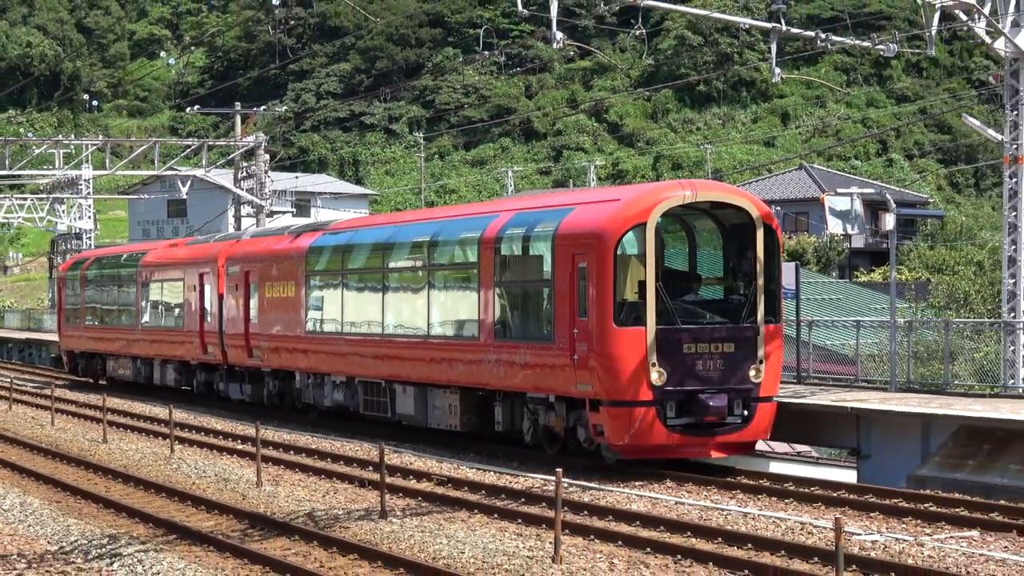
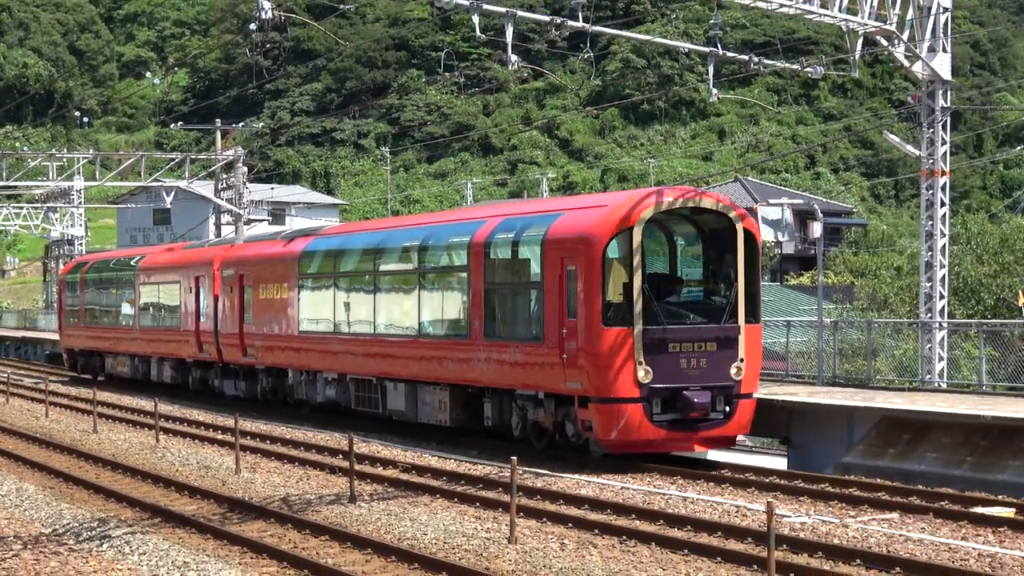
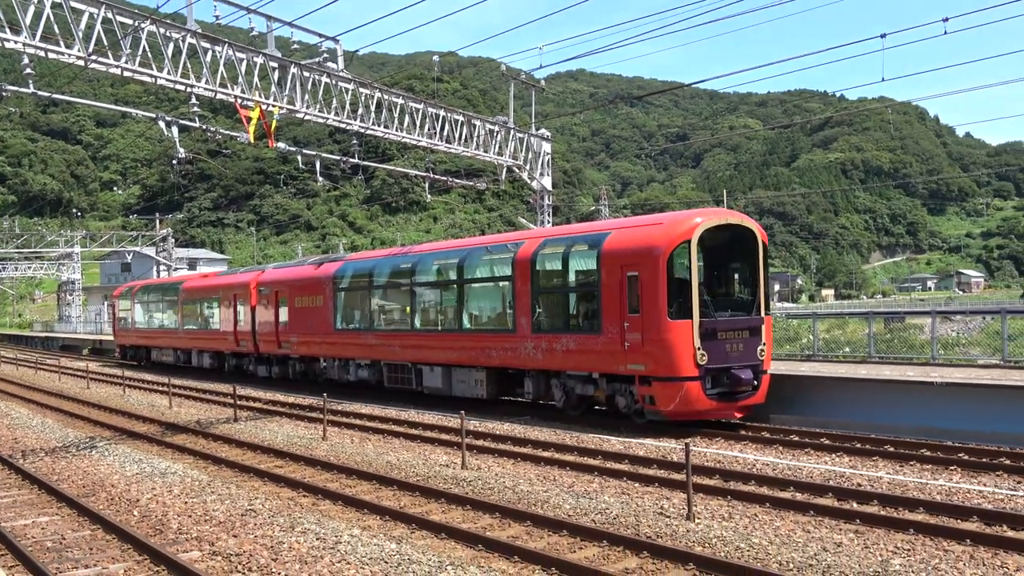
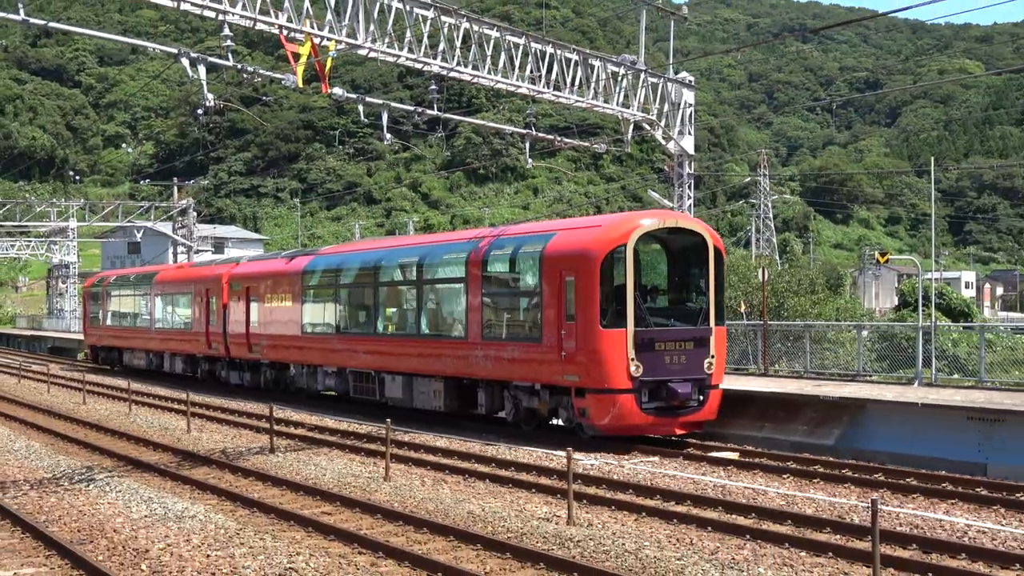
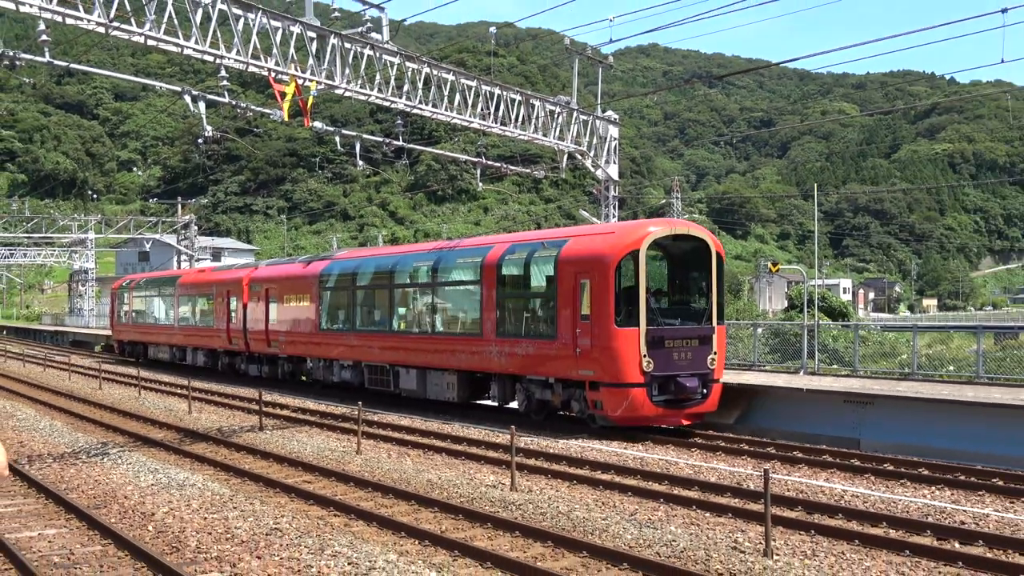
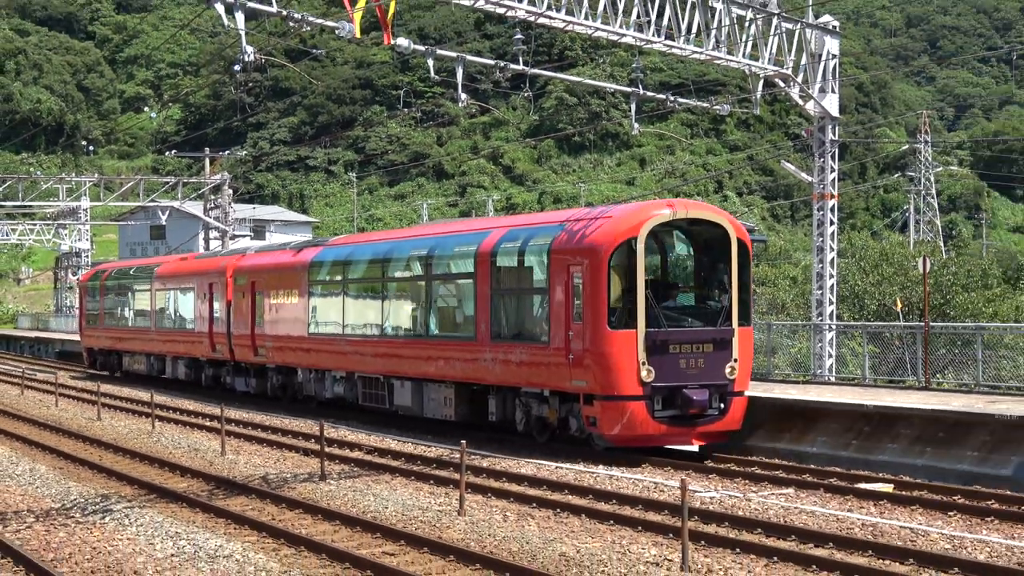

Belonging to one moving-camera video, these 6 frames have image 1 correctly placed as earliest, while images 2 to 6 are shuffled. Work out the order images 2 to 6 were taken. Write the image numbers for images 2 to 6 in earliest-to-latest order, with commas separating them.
2, 6, 4, 5, 3
